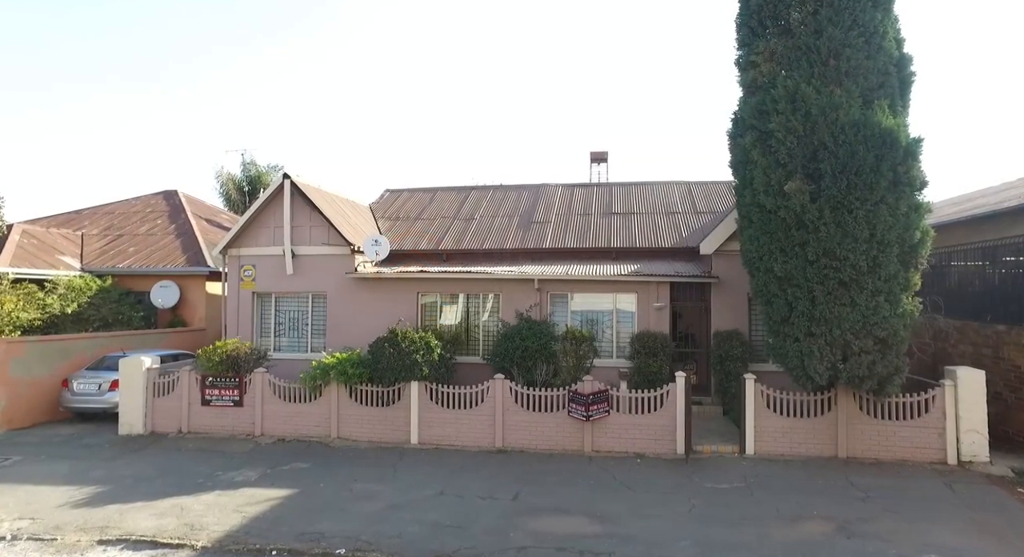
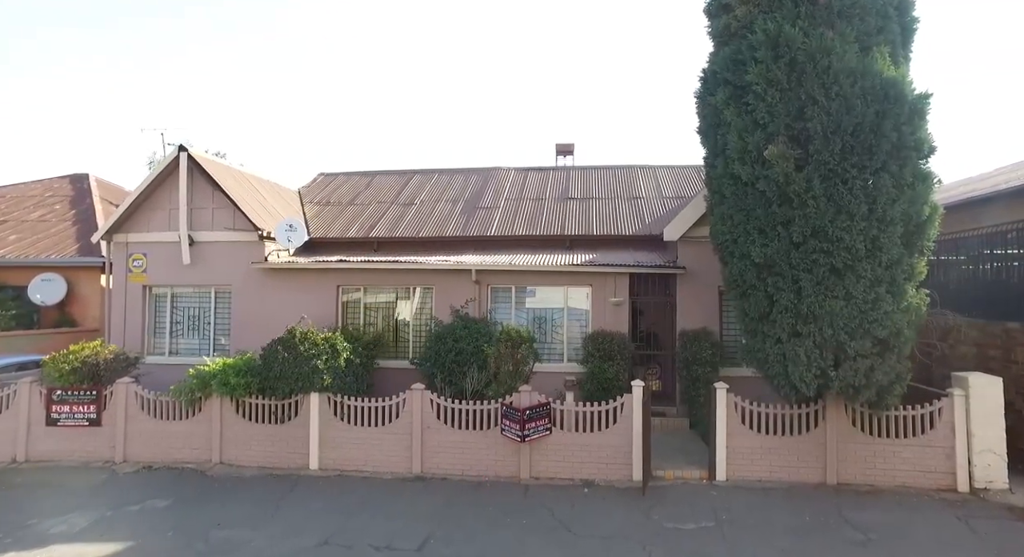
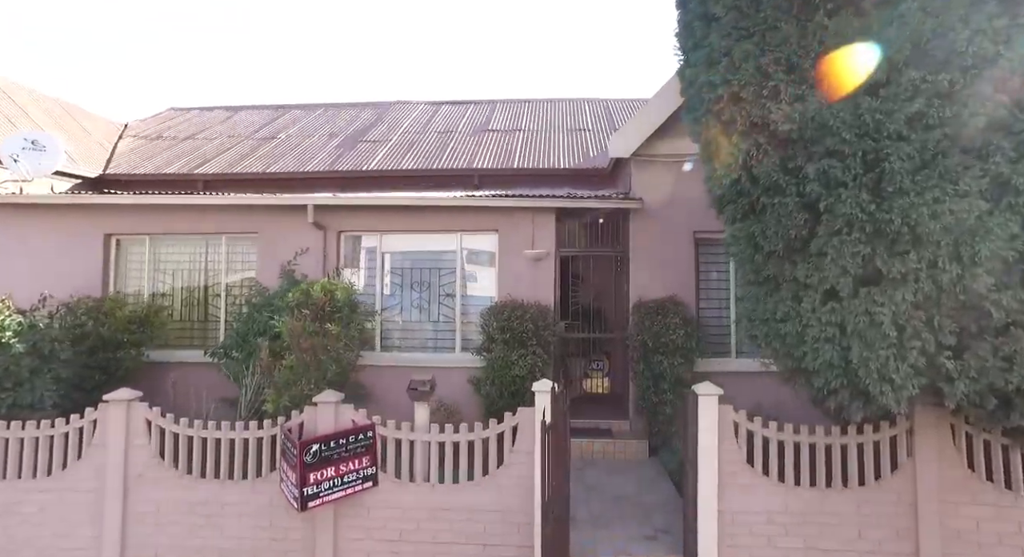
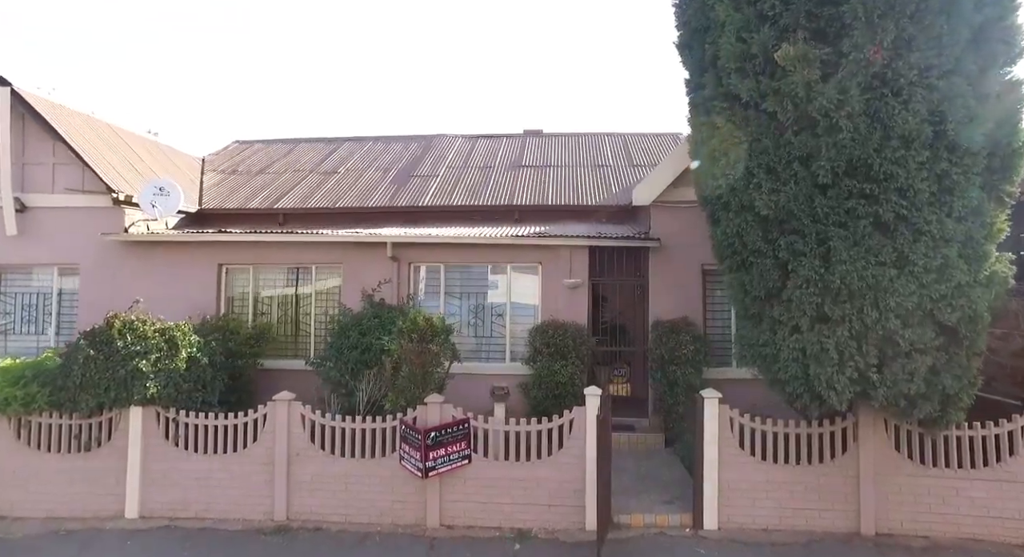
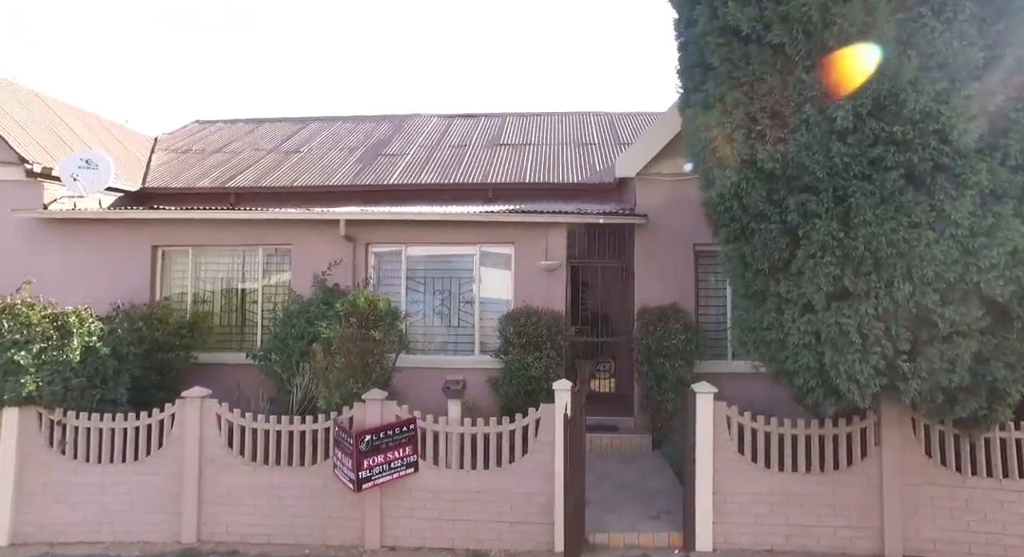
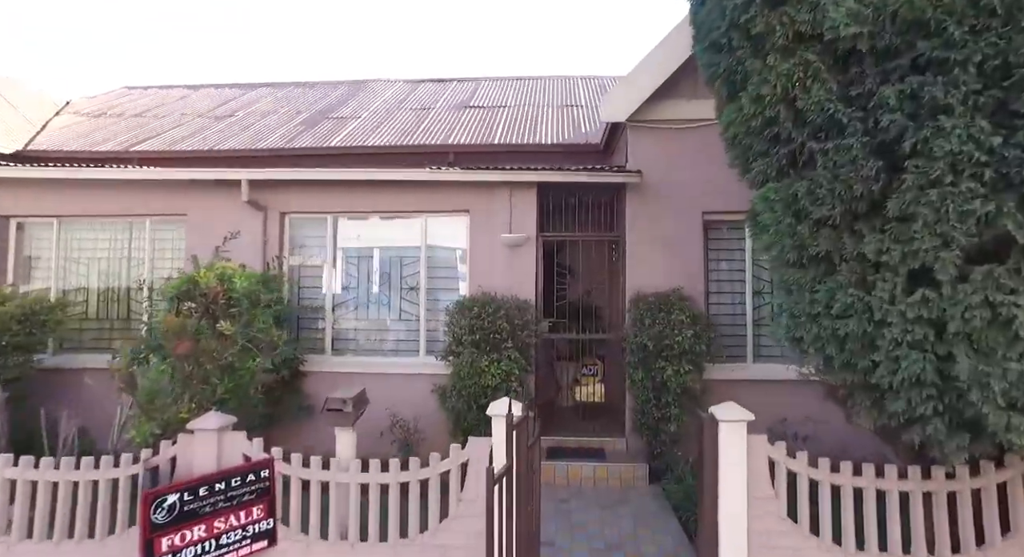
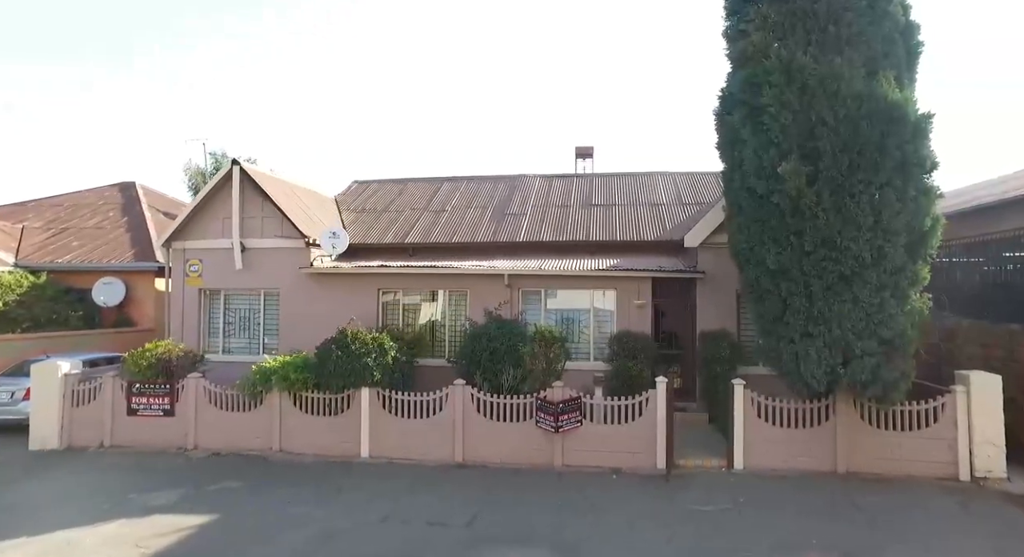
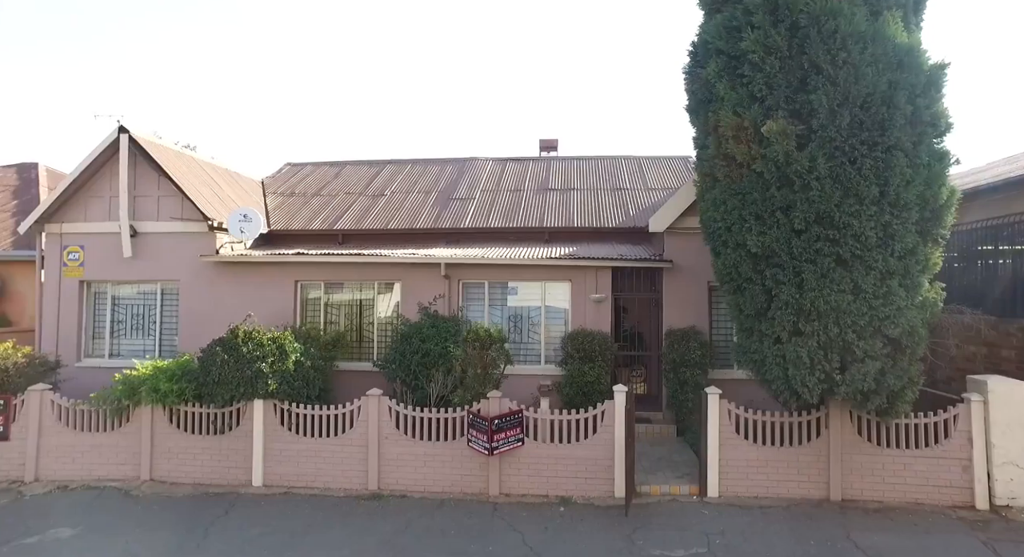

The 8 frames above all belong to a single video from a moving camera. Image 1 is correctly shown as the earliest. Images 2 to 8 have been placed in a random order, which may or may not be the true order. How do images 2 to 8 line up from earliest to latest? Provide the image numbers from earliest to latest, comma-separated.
7, 2, 8, 4, 5, 3, 6
